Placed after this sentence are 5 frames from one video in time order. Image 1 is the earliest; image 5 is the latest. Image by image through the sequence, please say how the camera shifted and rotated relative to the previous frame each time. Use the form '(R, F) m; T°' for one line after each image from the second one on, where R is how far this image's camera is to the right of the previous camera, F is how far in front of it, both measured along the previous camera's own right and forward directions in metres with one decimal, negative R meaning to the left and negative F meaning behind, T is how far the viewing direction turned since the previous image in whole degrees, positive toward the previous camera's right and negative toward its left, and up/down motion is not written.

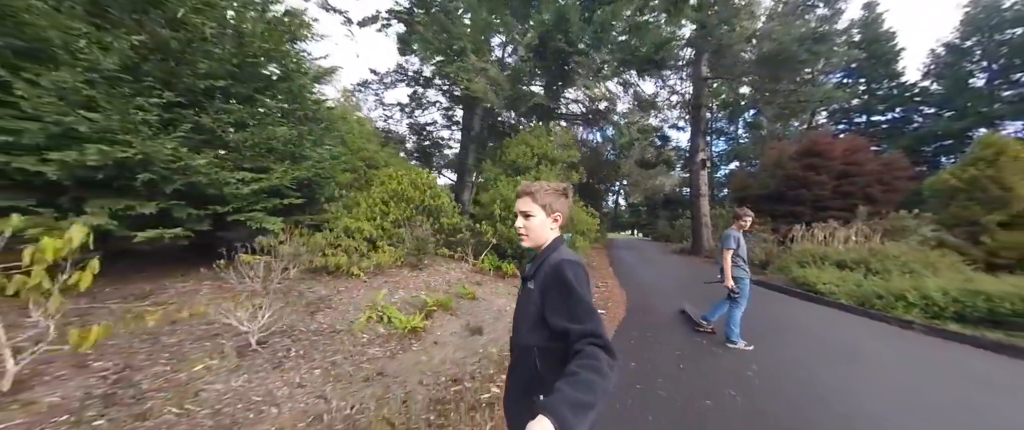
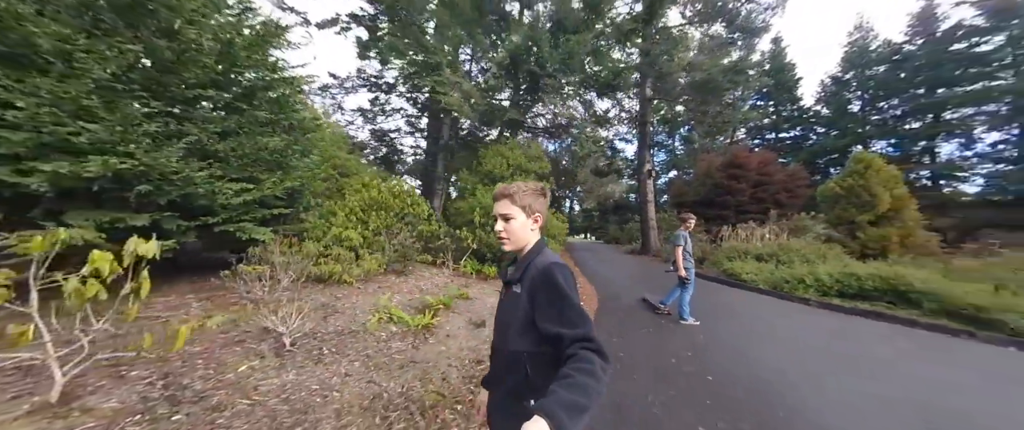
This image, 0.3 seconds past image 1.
(-0.5, -0.5) m; +8°
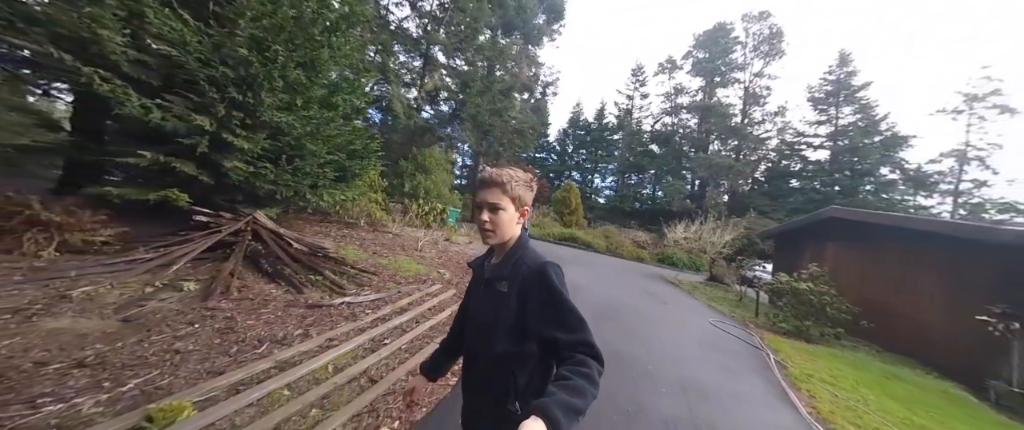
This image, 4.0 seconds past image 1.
(-6.0, -4.4) m; +40°
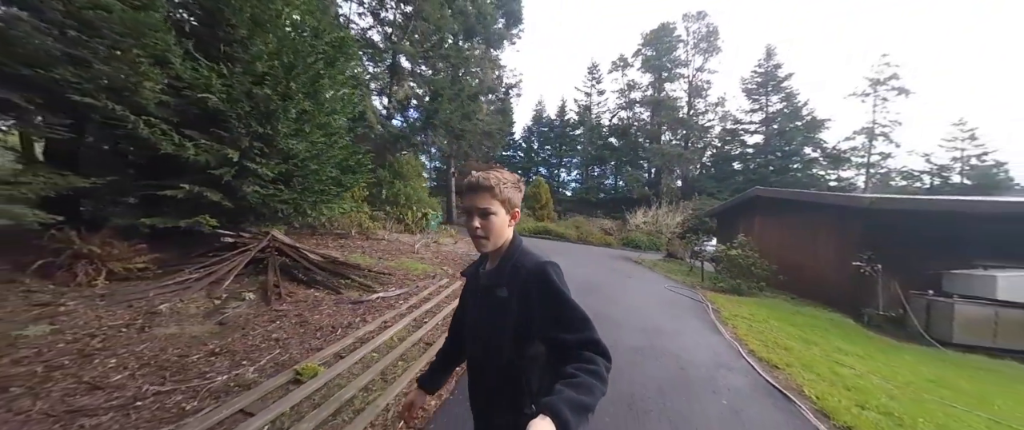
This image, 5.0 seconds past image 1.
(-0.4, -1.0) m; +6°
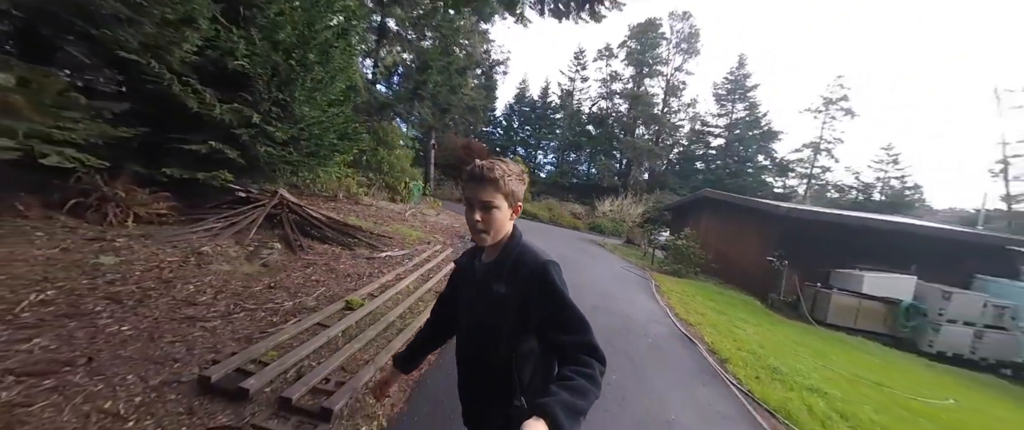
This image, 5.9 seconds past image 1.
(-0.4, -0.9) m; +6°
